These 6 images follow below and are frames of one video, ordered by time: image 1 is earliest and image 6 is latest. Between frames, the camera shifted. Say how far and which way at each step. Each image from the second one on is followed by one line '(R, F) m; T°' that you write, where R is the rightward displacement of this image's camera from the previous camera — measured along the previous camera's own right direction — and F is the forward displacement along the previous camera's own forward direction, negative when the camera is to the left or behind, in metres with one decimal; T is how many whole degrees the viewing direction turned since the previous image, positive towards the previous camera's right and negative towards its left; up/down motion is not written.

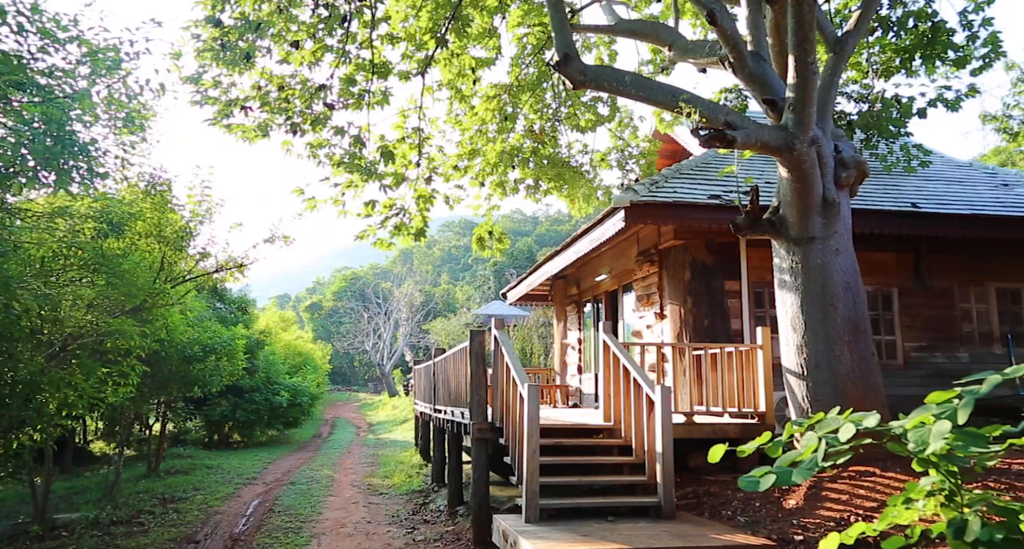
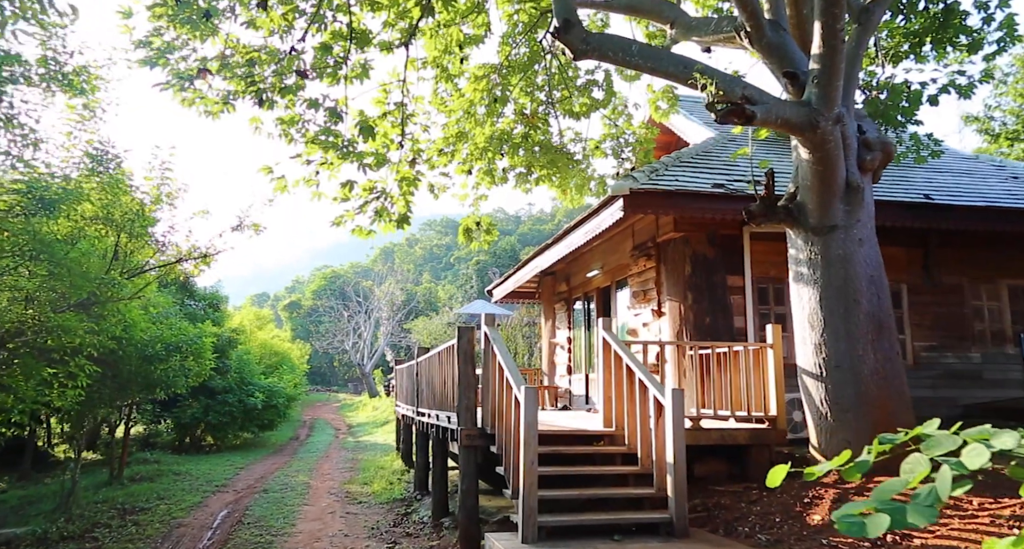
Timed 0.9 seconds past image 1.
(-0.1, +0.6) m; +2°
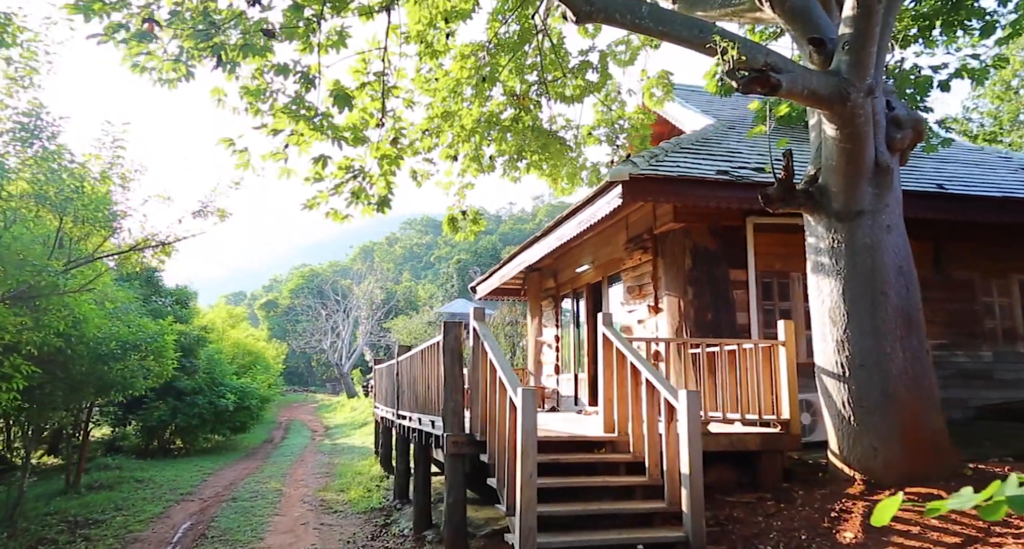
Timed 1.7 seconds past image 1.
(-0.1, +0.6) m; +2°
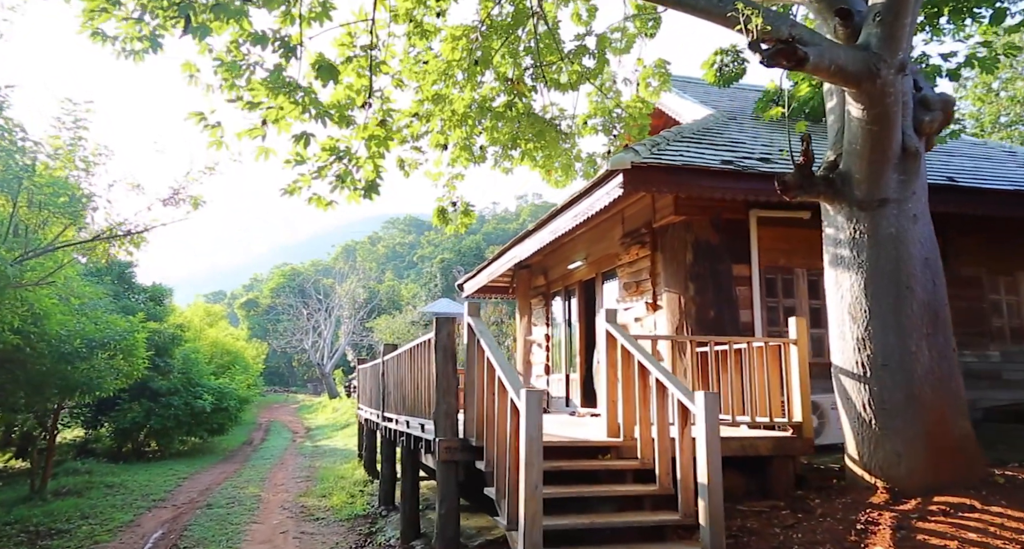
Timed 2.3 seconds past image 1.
(-0.1, +0.4) m; +1°
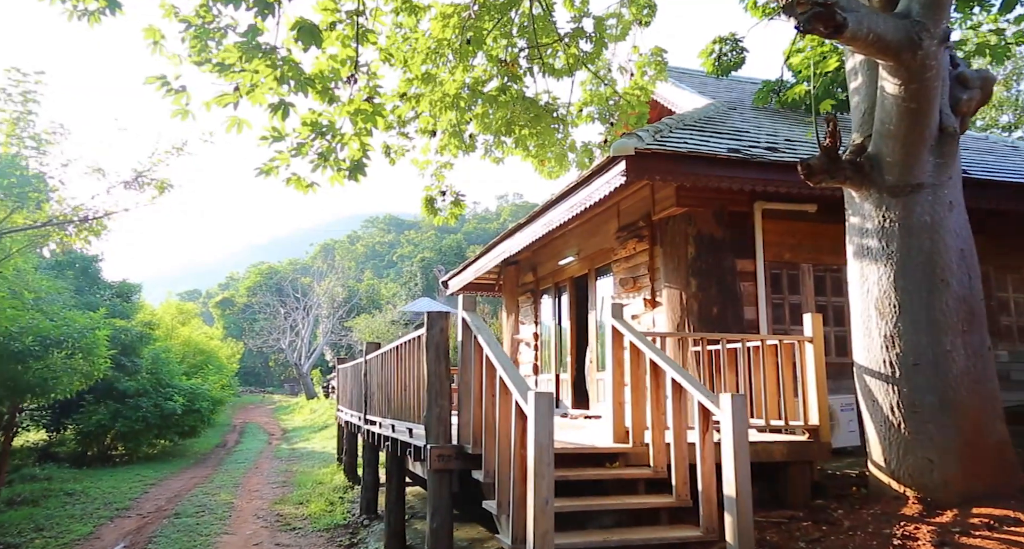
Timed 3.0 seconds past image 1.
(-0.1, +0.5) m; +2°
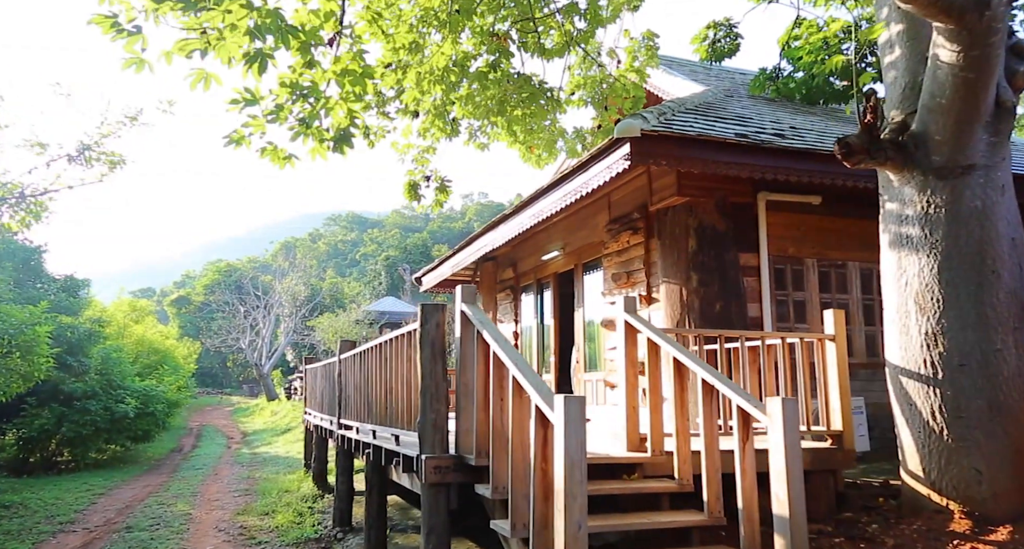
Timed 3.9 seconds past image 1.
(-0.3, +0.6) m; +3°
